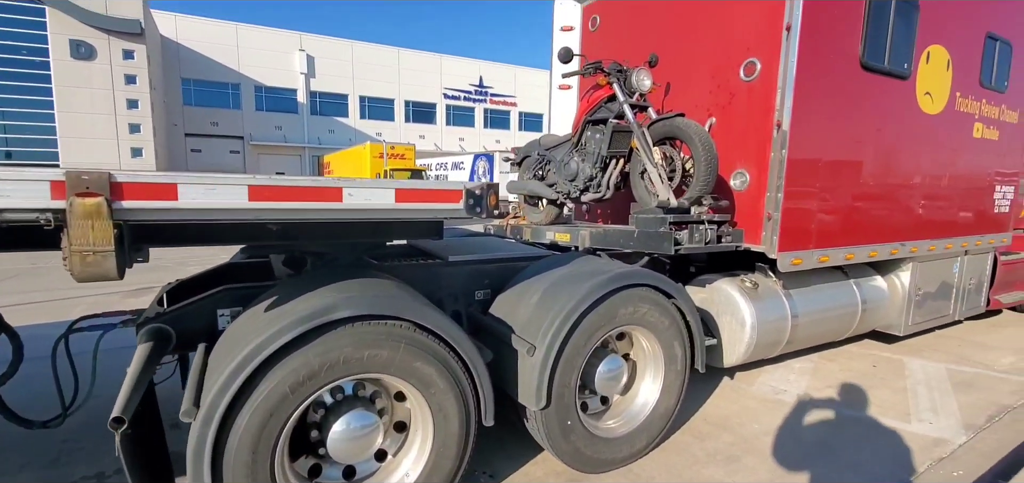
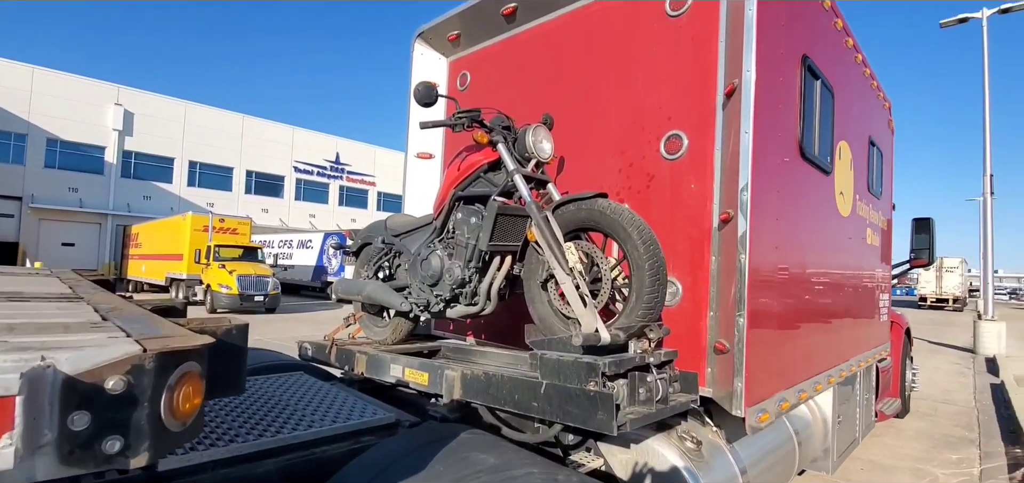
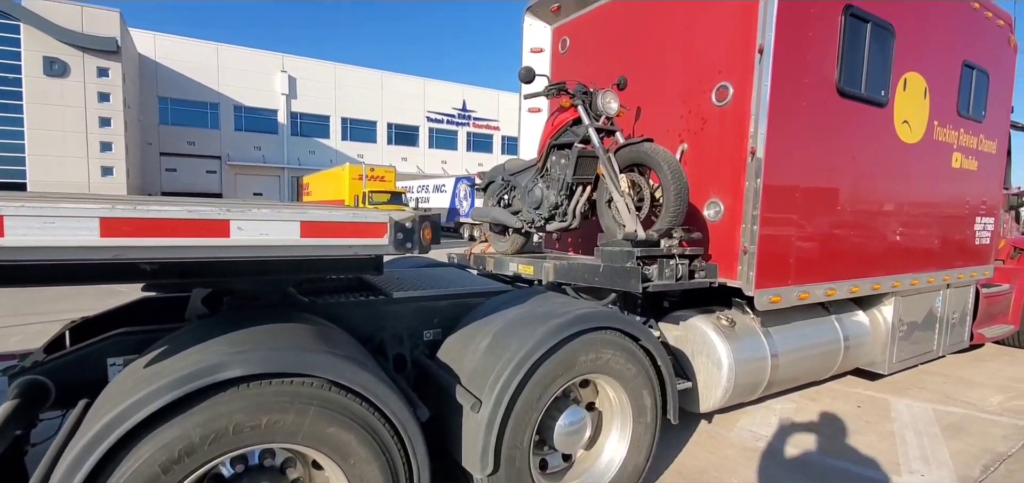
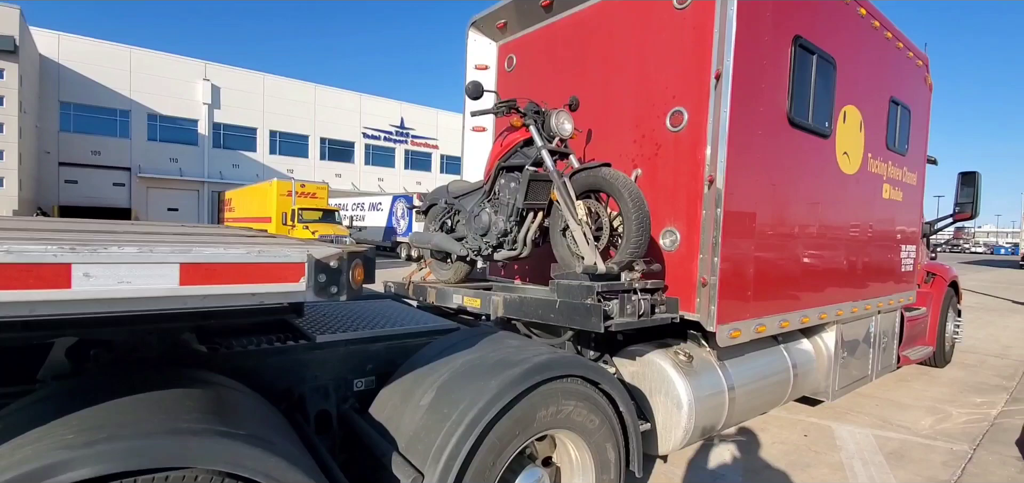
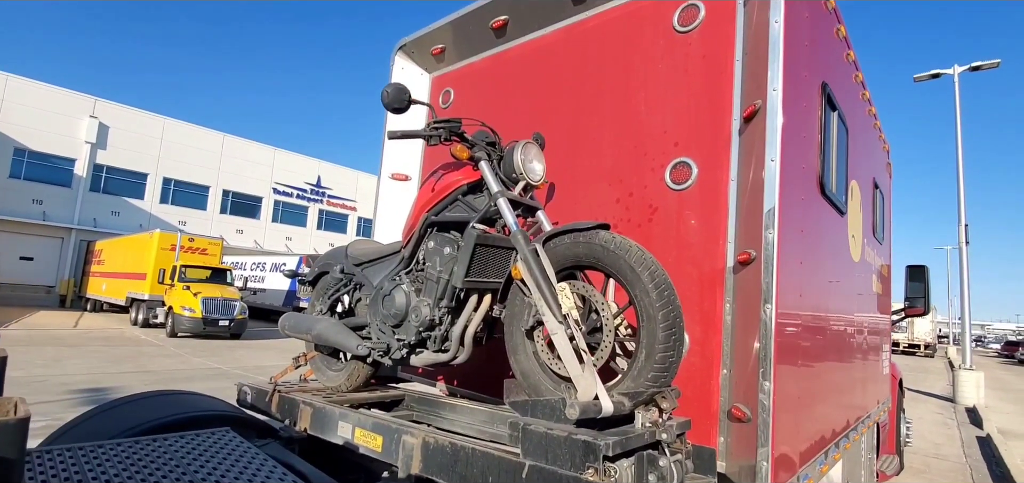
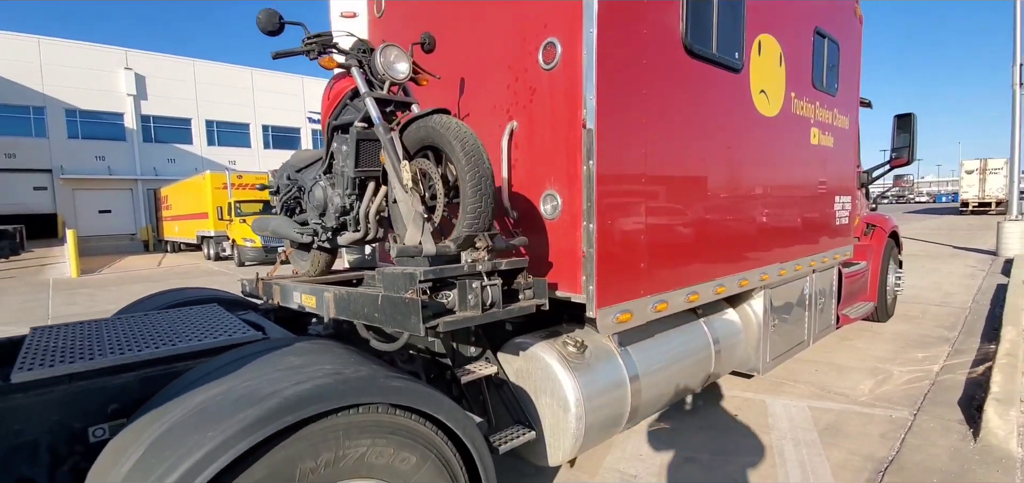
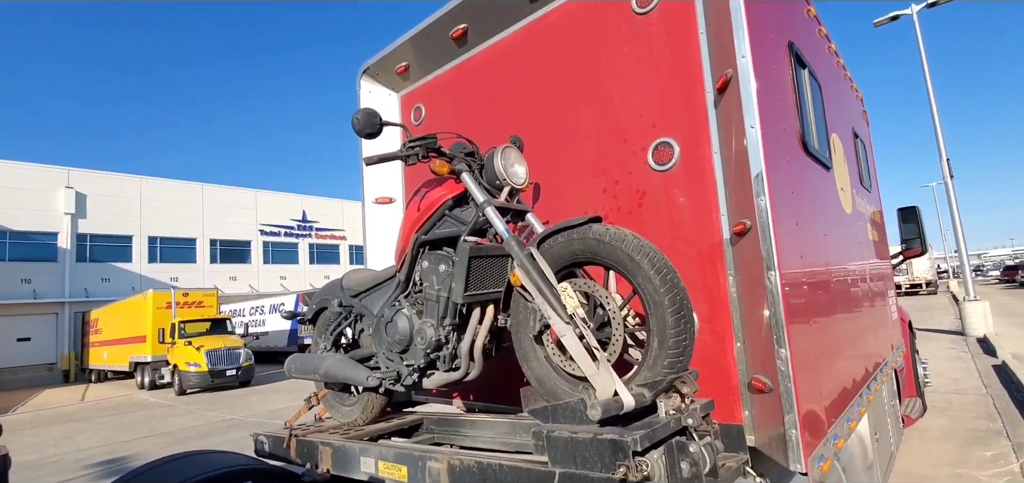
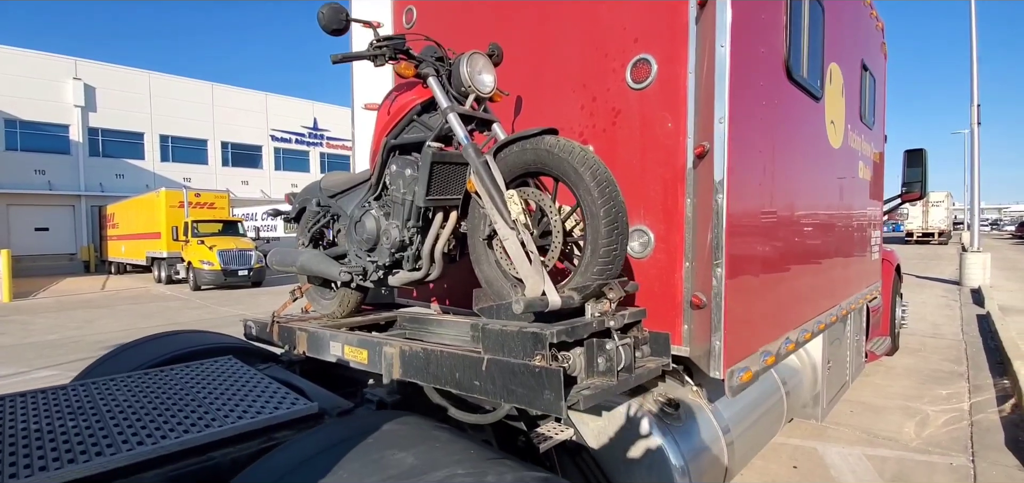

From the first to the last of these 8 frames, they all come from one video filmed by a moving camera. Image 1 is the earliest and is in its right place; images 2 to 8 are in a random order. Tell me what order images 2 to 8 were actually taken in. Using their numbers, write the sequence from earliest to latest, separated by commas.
3, 4, 2, 5, 7, 8, 6
